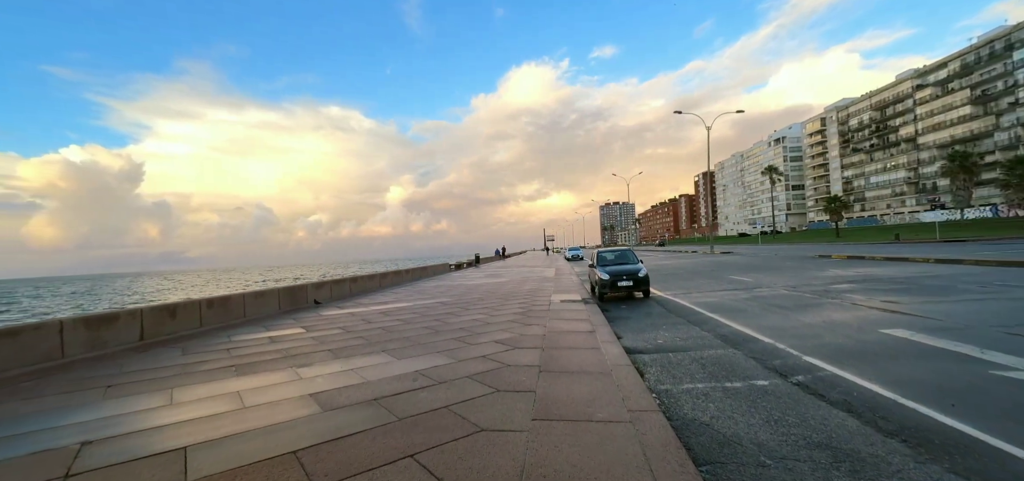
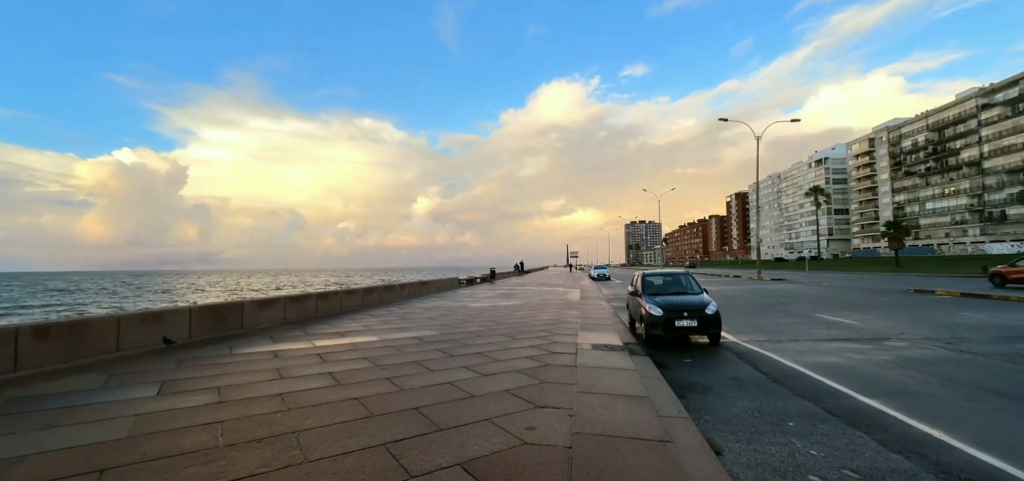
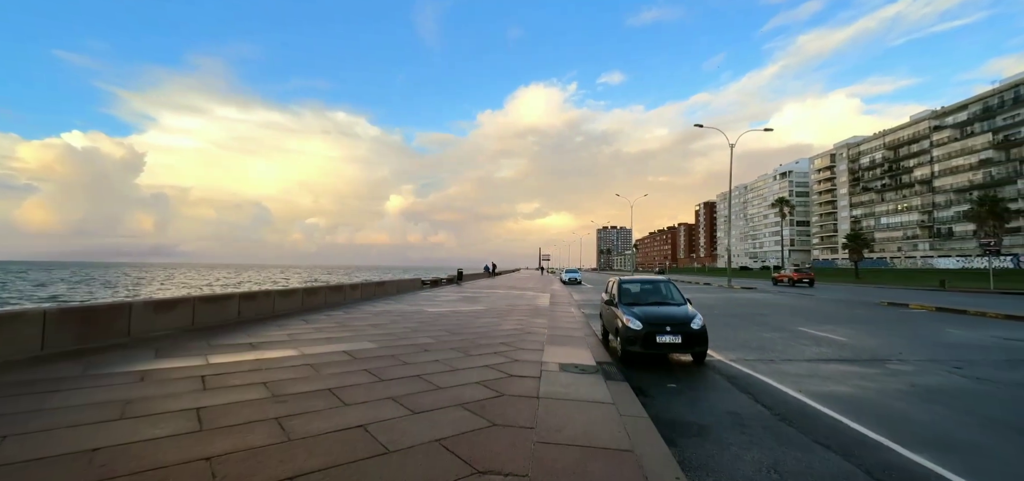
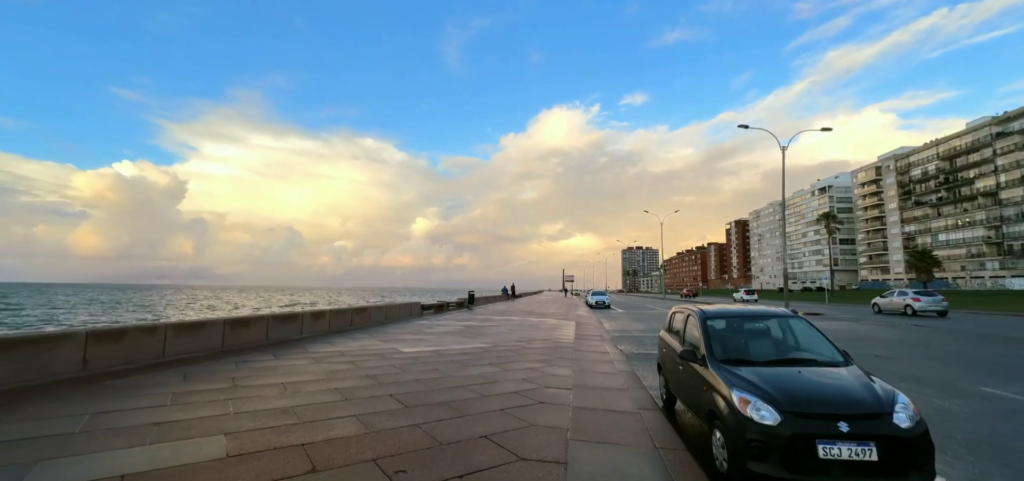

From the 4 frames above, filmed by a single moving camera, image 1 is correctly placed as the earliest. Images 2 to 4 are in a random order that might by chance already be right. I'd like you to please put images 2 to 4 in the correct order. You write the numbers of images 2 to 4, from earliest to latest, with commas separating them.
2, 3, 4
